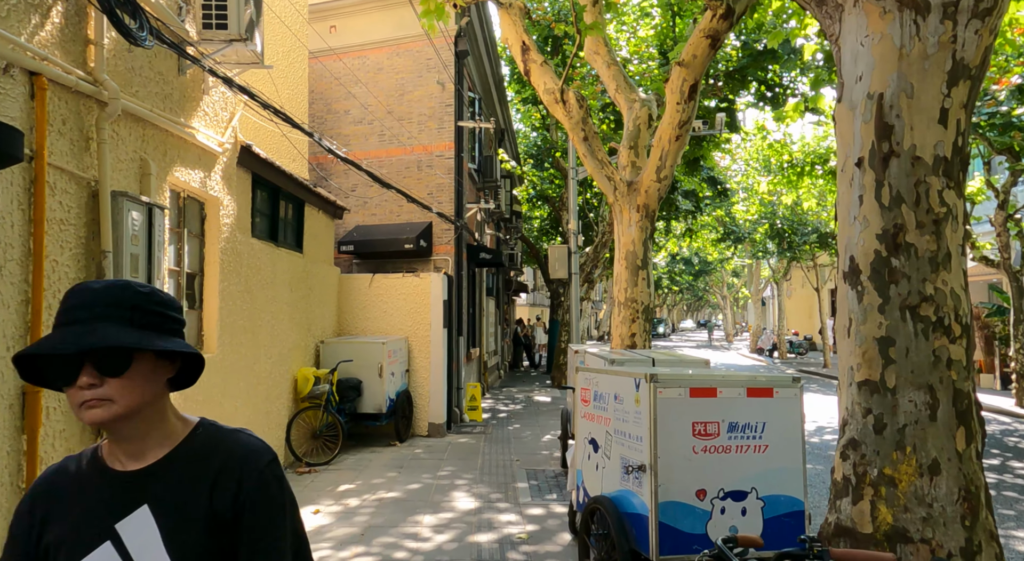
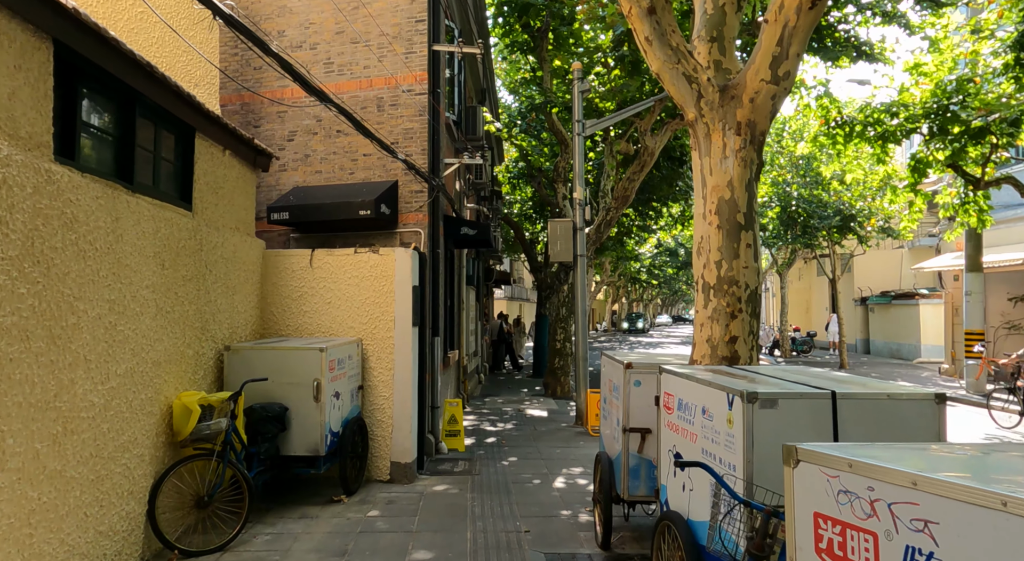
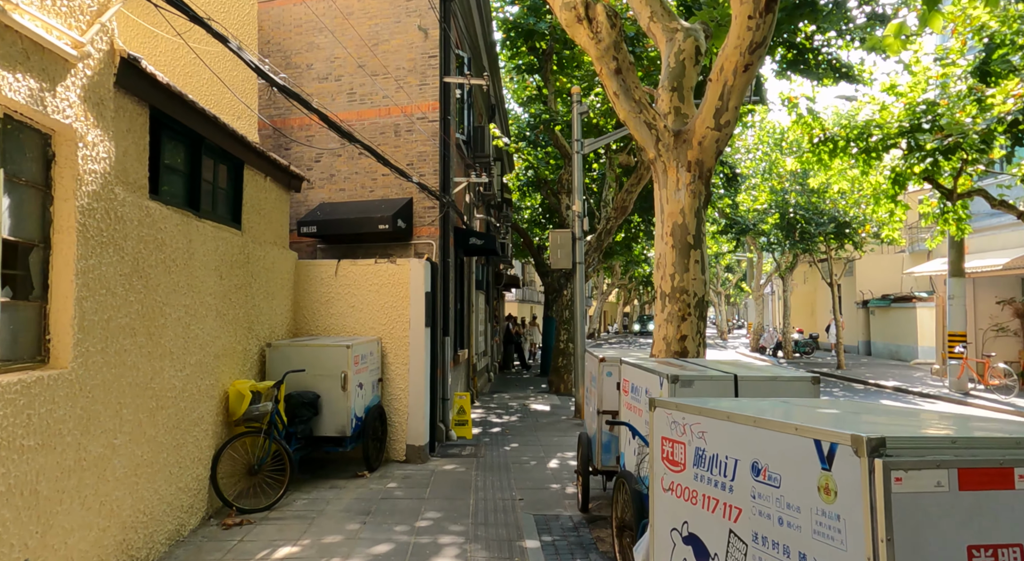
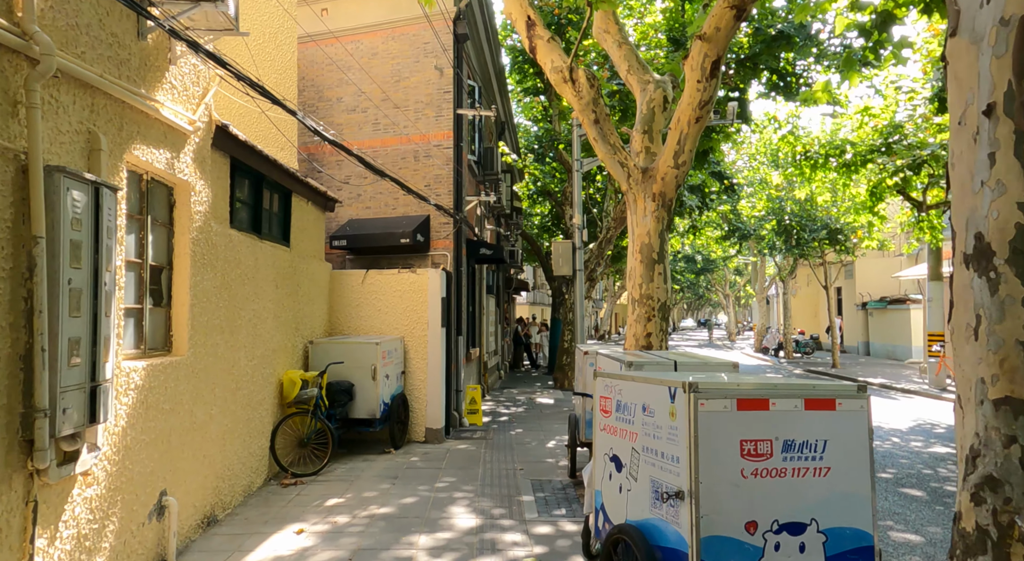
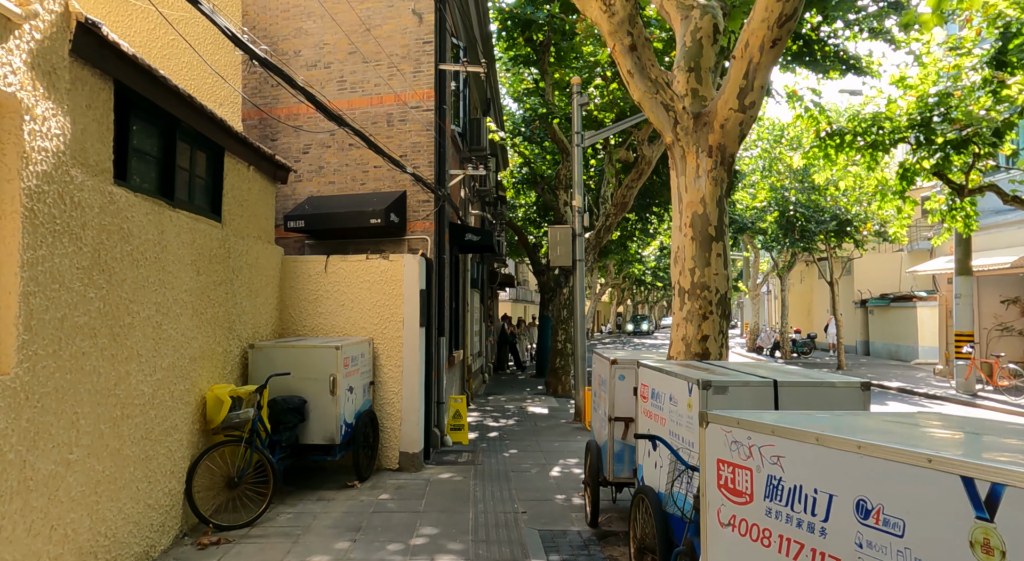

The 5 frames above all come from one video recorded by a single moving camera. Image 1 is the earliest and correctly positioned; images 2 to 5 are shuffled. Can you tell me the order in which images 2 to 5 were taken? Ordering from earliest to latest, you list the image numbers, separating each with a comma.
4, 3, 5, 2
